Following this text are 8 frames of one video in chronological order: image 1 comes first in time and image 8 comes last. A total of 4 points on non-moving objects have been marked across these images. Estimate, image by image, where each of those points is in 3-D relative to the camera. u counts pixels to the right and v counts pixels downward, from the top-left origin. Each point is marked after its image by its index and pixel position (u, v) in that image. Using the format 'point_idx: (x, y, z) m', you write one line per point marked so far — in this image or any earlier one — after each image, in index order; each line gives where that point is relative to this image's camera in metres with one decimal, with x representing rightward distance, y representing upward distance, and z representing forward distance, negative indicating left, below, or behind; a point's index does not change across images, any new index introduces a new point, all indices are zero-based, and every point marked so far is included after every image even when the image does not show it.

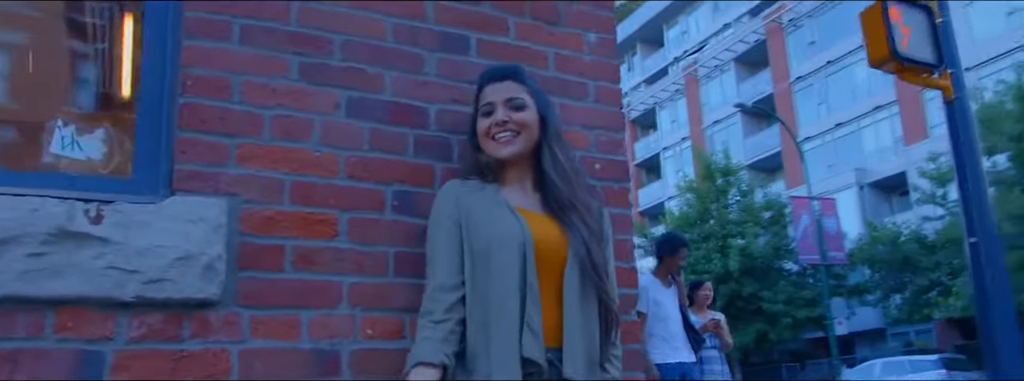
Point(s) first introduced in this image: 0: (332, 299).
0: (-0.5, -0.3, +2.3) m
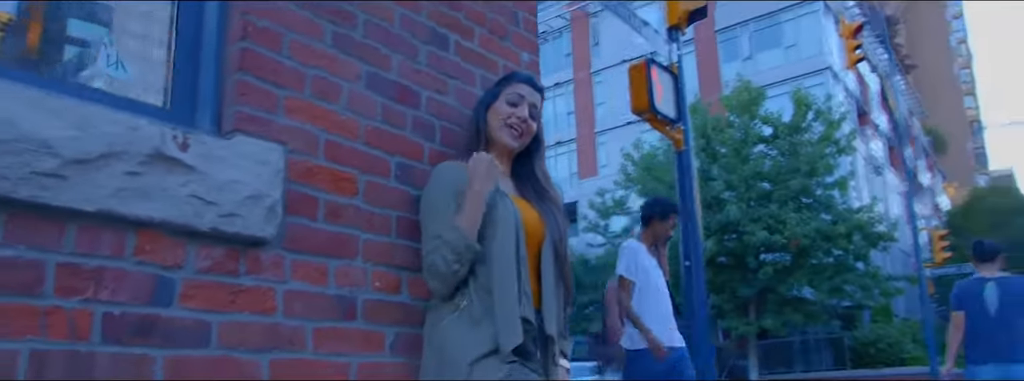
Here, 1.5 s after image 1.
0: (-0.4, -0.2, +2.5) m
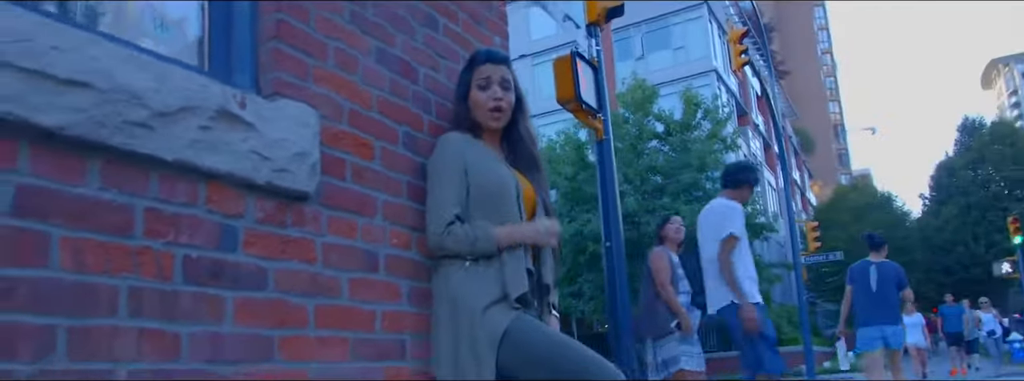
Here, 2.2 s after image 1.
0: (-0.4, -0.1, +2.7) m
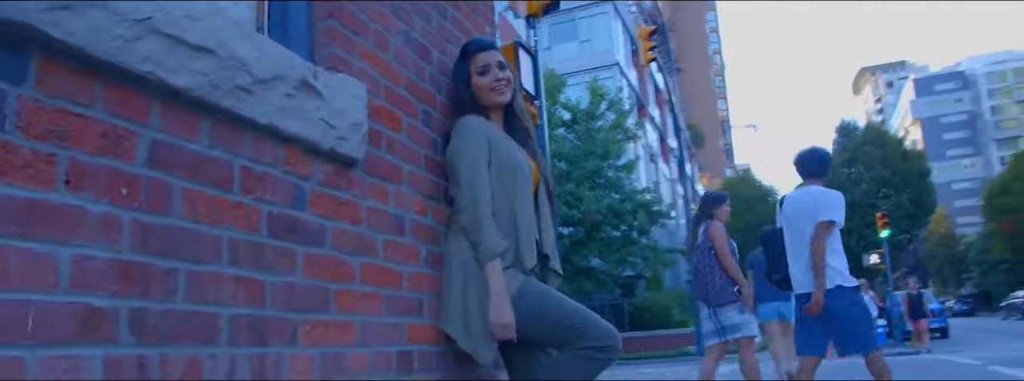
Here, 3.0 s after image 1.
0: (-0.4, 0.0, +2.9) m
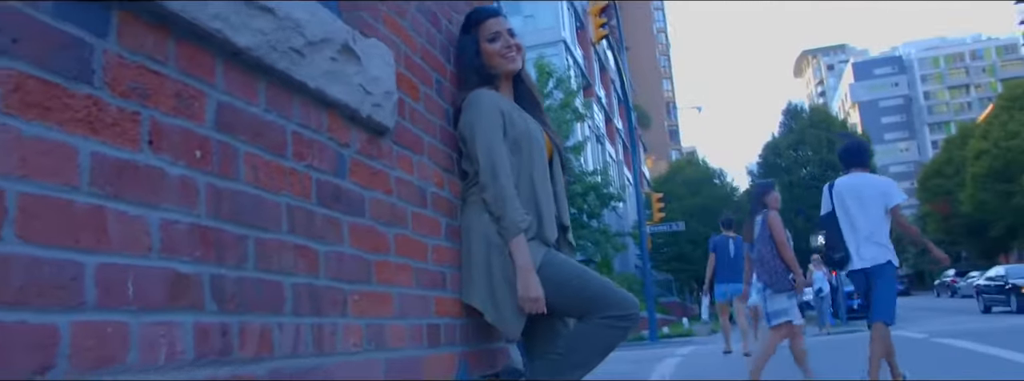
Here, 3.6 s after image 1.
0: (-0.3, +0.1, +2.8) m
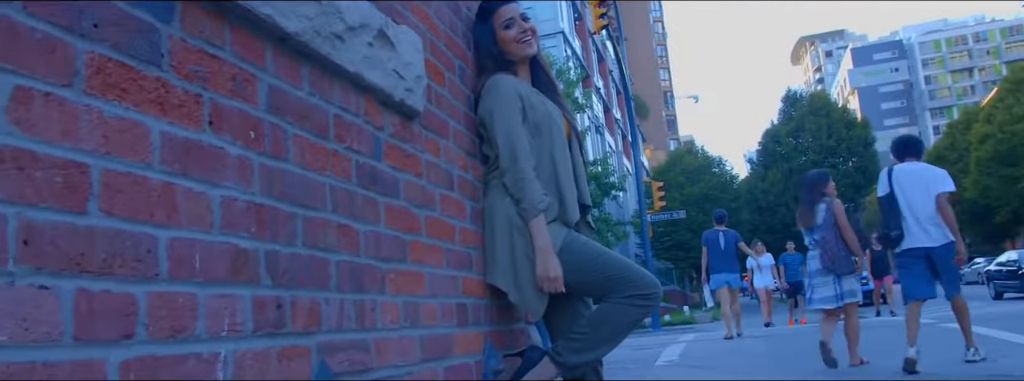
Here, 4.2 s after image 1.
0: (-0.2, +0.2, +2.9) m
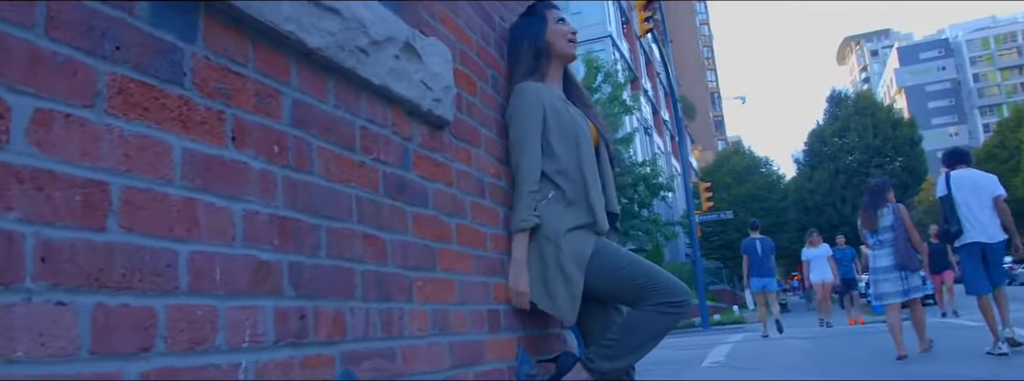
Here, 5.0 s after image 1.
0: (-0.1, +0.2, +2.9) m
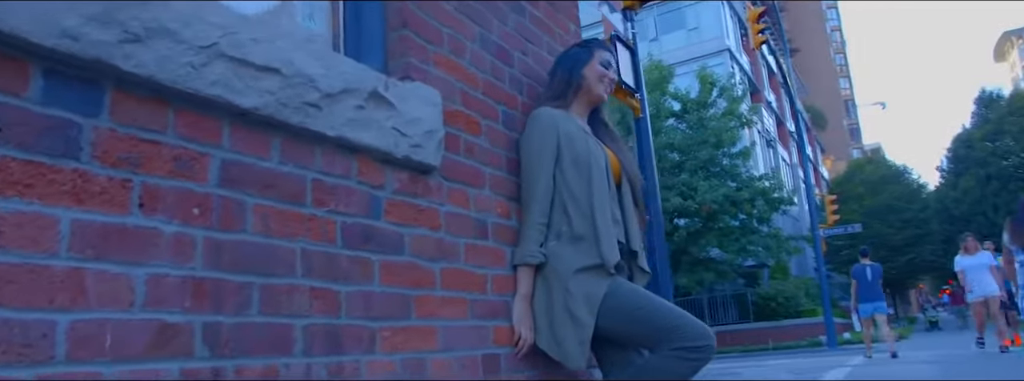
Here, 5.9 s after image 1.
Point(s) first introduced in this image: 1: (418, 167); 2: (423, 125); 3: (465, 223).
0: (-0.1, 0.0, +2.9) m
1: (-0.3, +0.1, +2.5) m
2: (-0.2, +0.2, +2.6) m
3: (-0.1, -0.1, +2.8) m
